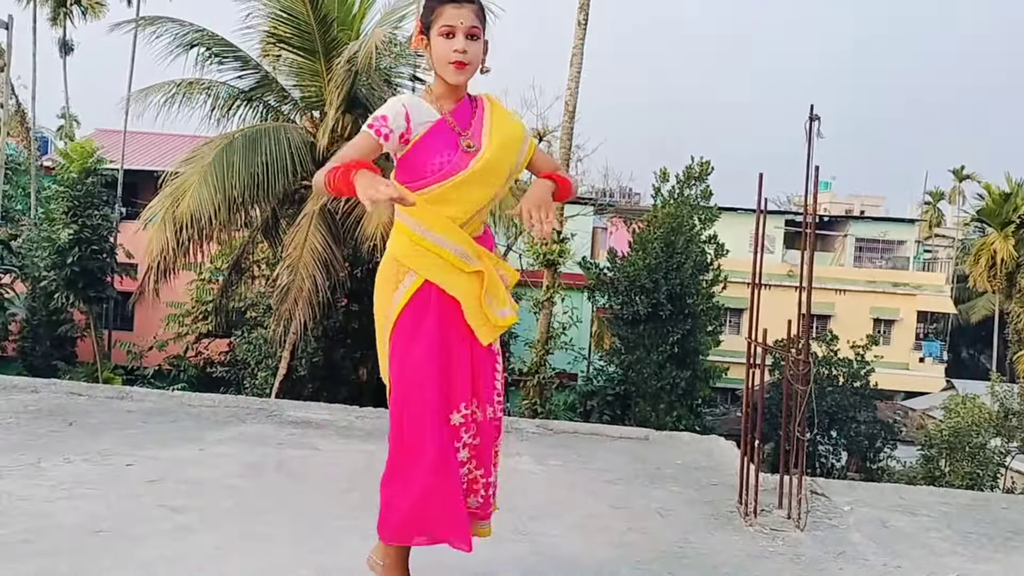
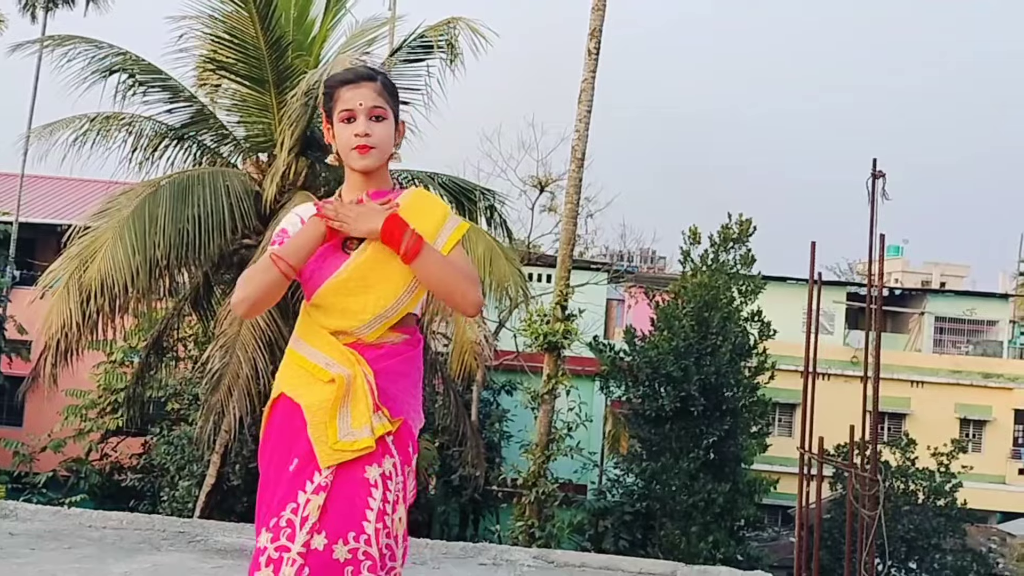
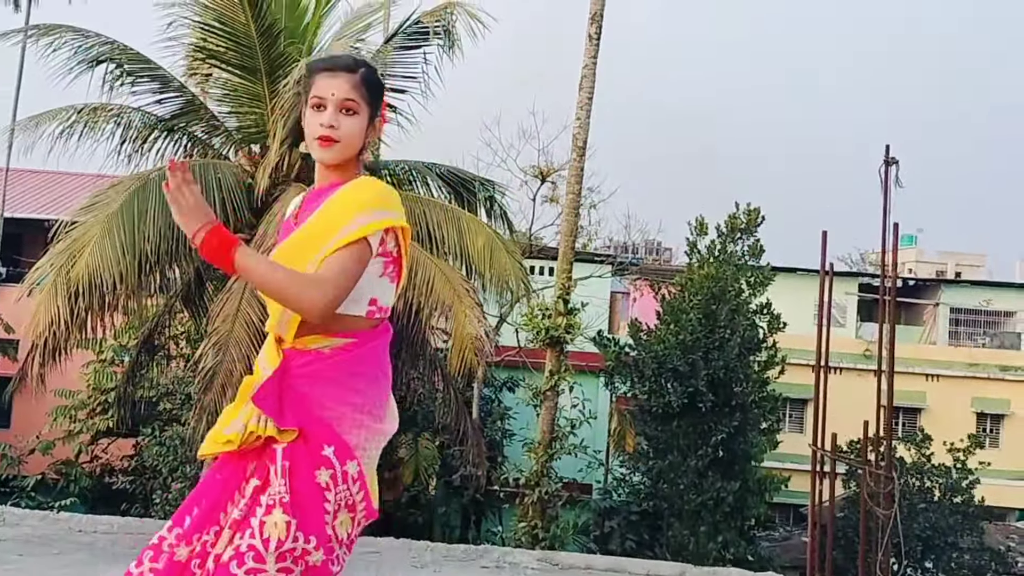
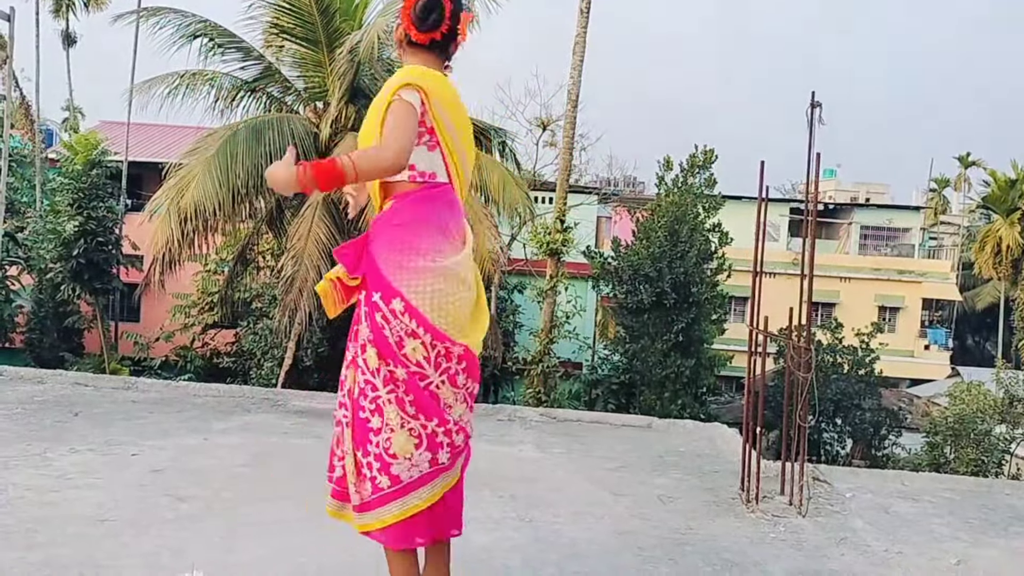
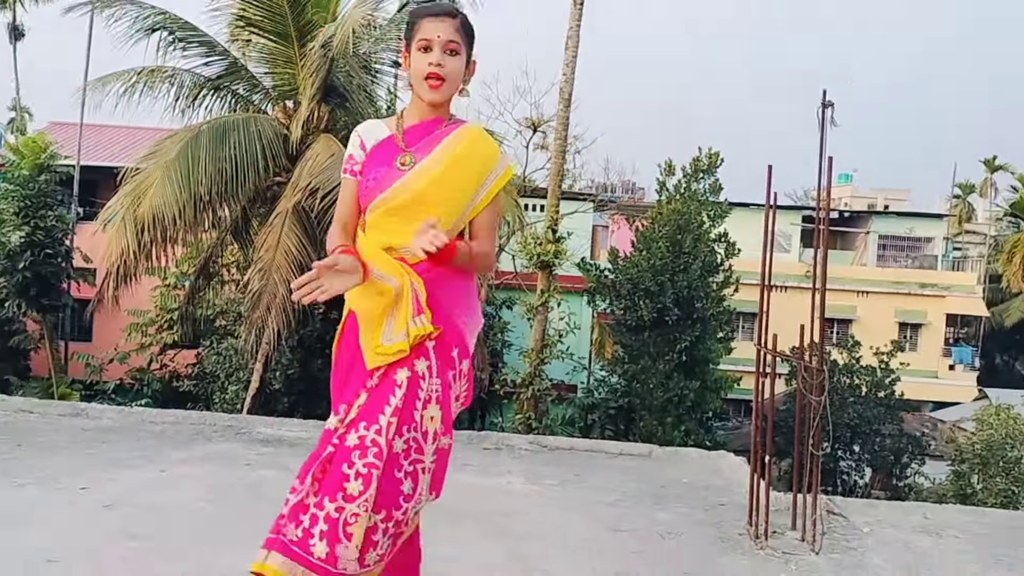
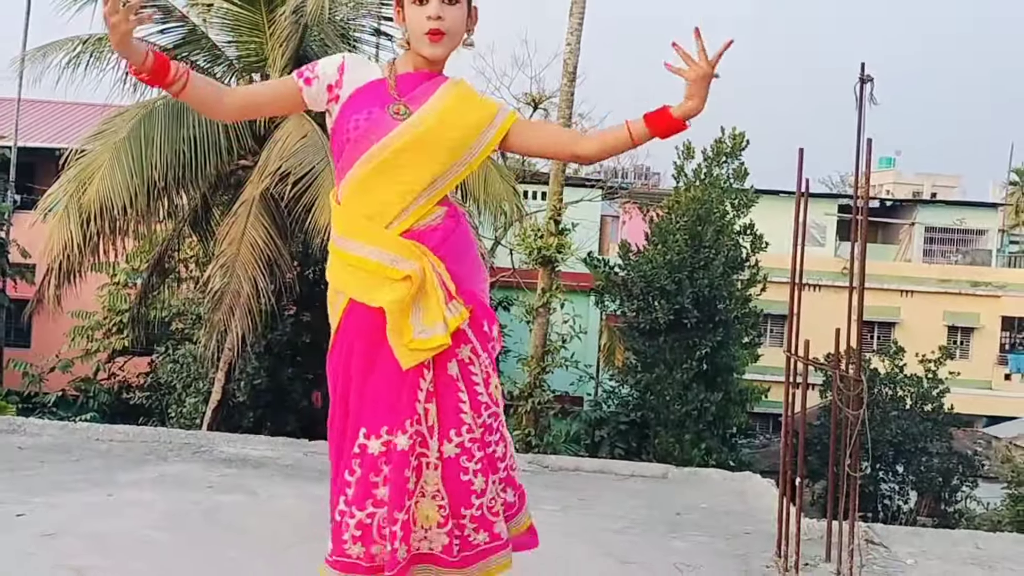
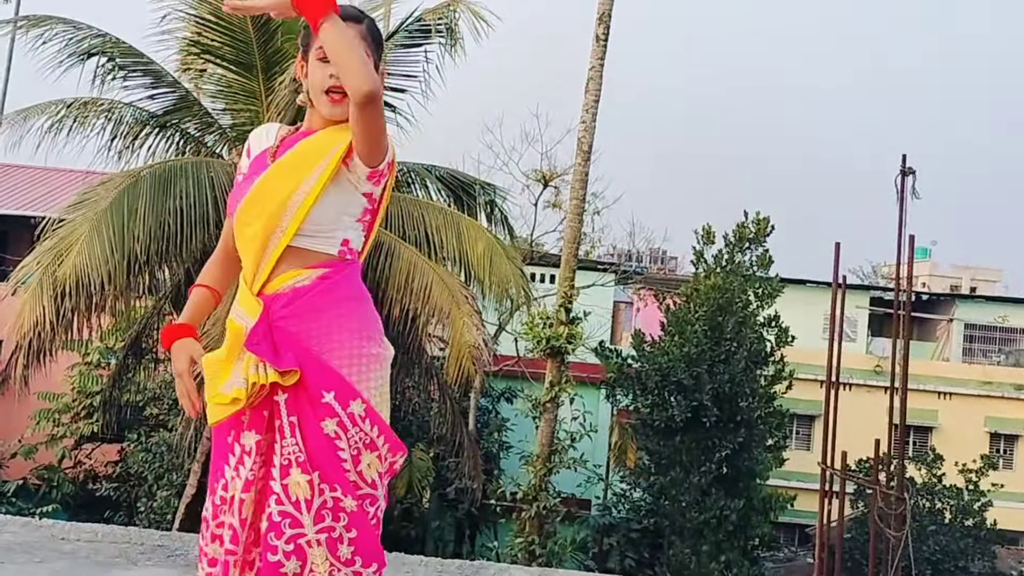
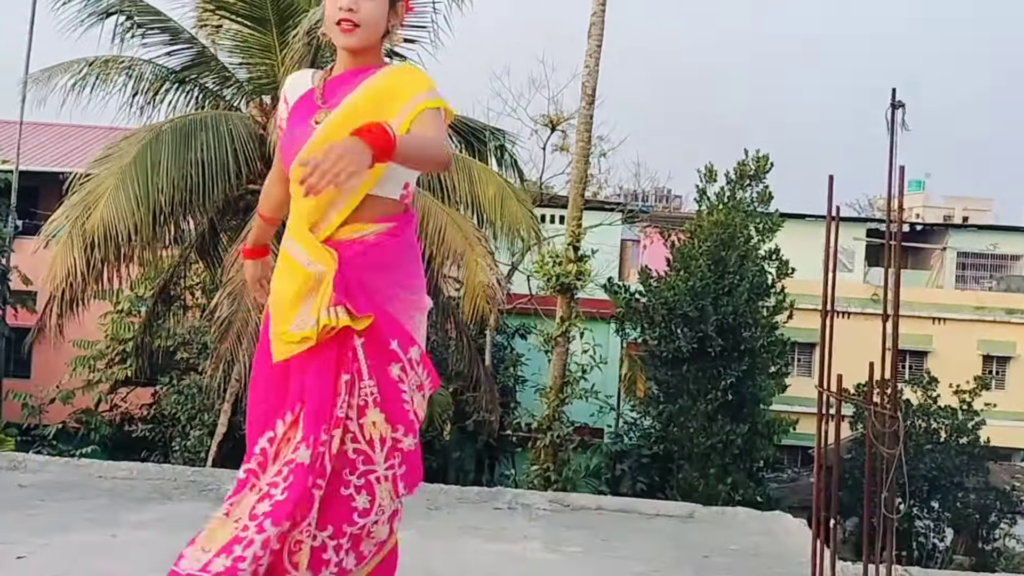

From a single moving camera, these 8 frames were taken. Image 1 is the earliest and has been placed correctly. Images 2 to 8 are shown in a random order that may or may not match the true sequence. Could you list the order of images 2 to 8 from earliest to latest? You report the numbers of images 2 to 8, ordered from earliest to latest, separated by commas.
6, 5, 4, 8, 3, 7, 2
